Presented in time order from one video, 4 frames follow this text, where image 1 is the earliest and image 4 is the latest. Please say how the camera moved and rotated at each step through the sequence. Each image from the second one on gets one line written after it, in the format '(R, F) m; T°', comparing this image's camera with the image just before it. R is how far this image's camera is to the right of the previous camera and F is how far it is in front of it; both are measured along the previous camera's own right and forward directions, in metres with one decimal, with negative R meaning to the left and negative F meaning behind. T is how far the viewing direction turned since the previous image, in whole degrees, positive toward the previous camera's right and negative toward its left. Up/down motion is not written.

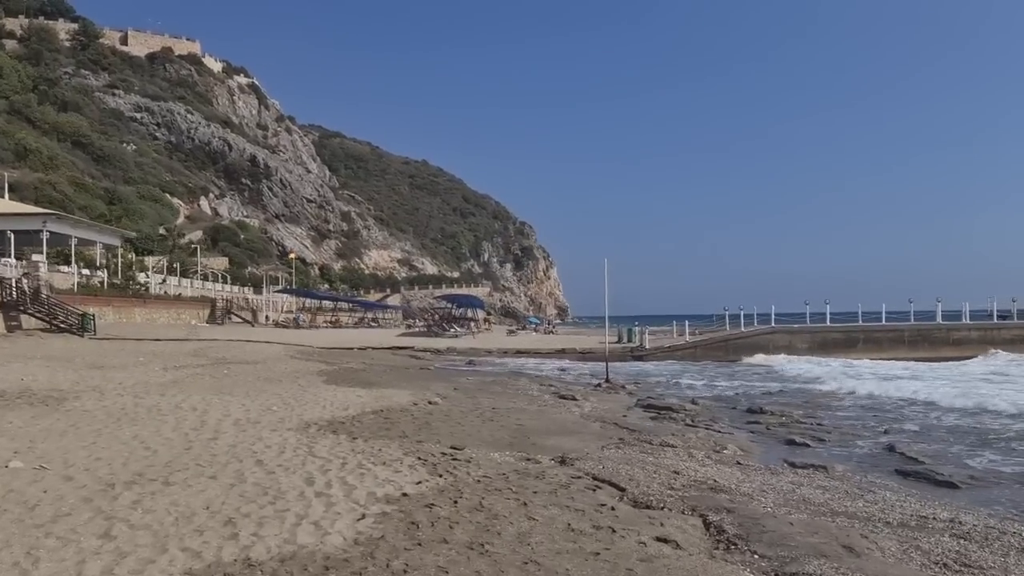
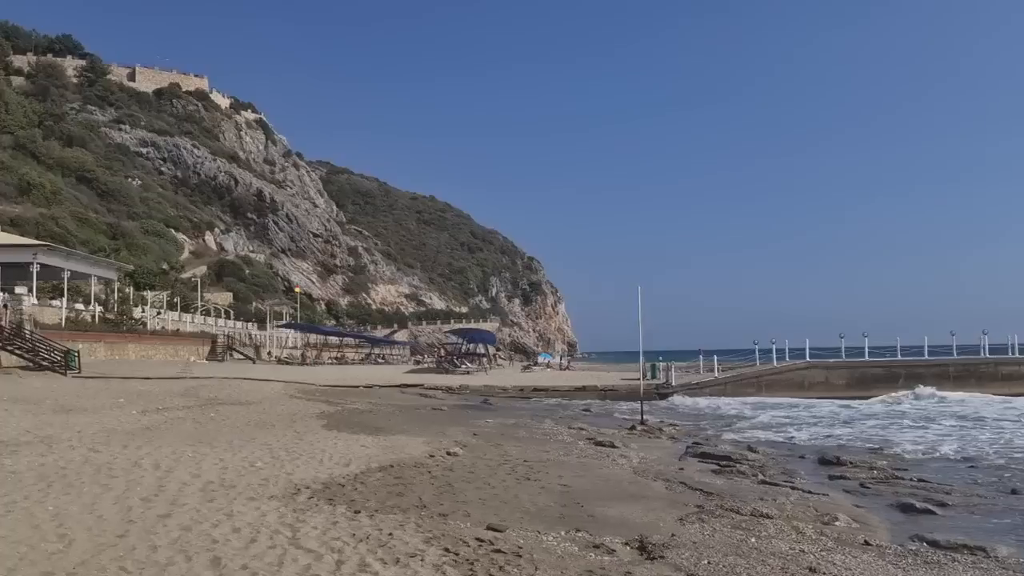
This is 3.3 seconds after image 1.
(-0.5, +2.2) m; -1°
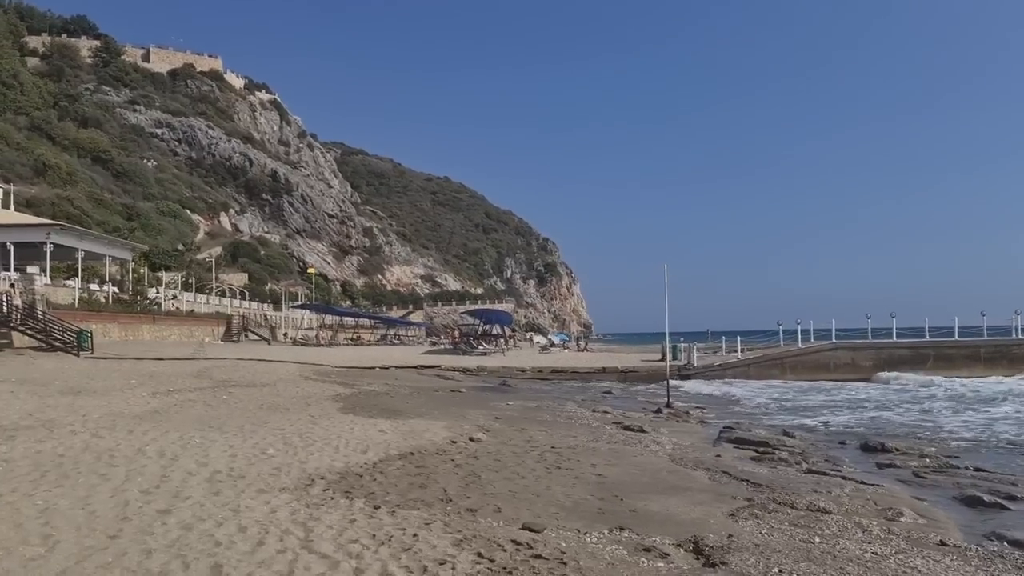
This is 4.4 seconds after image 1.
(-0.2, +0.7) m; -1°
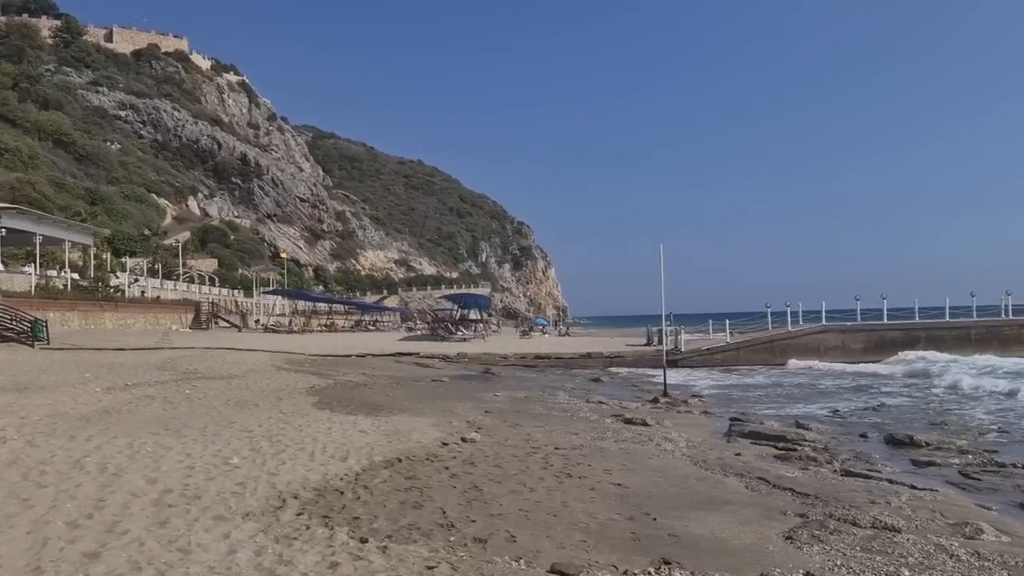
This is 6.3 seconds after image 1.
(-0.3, +1.3) m; +2°
